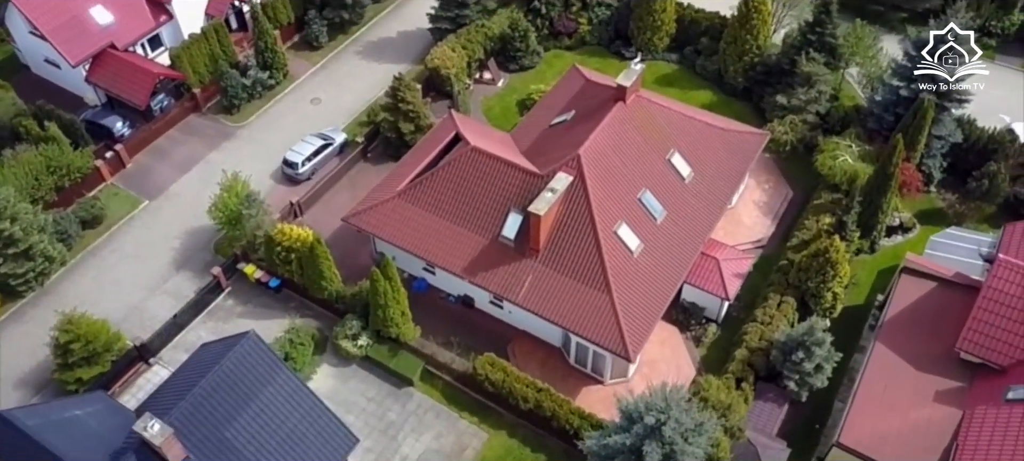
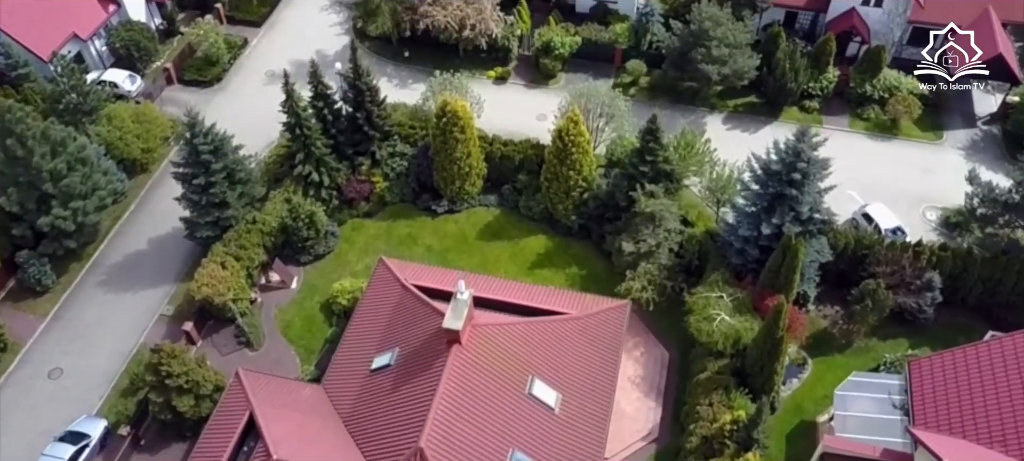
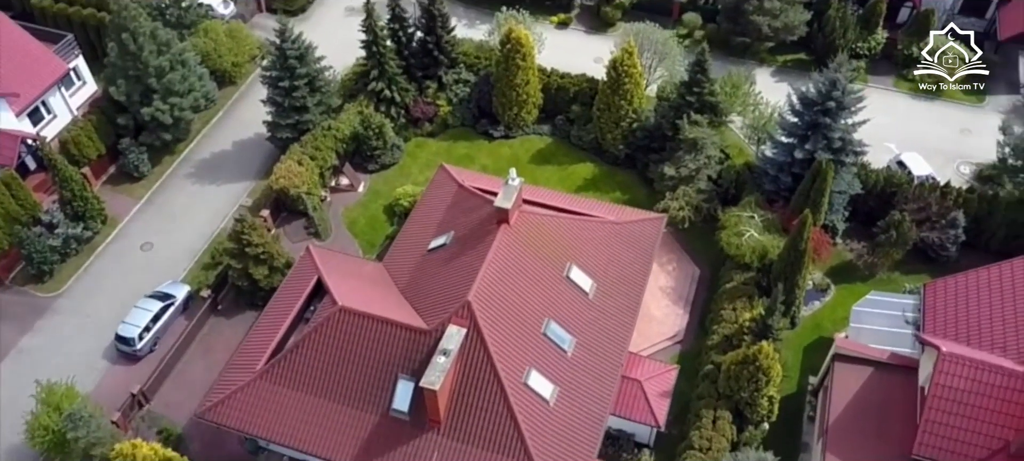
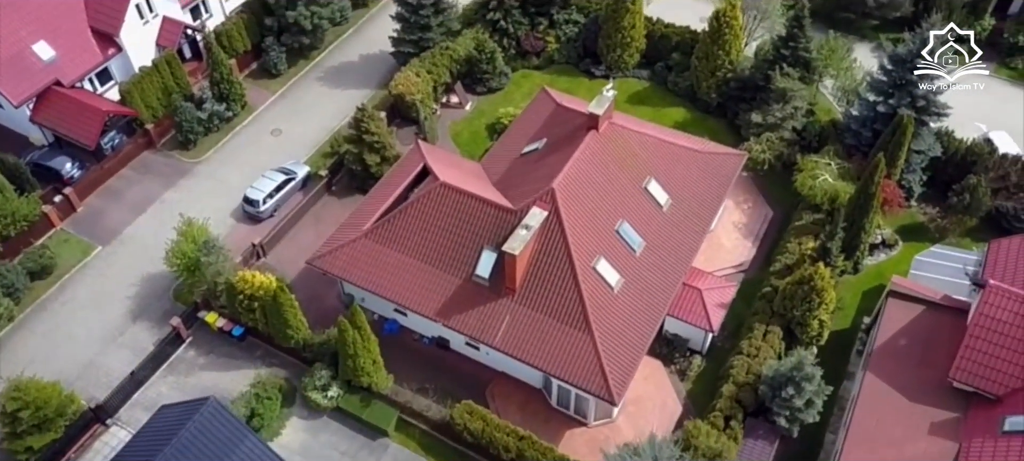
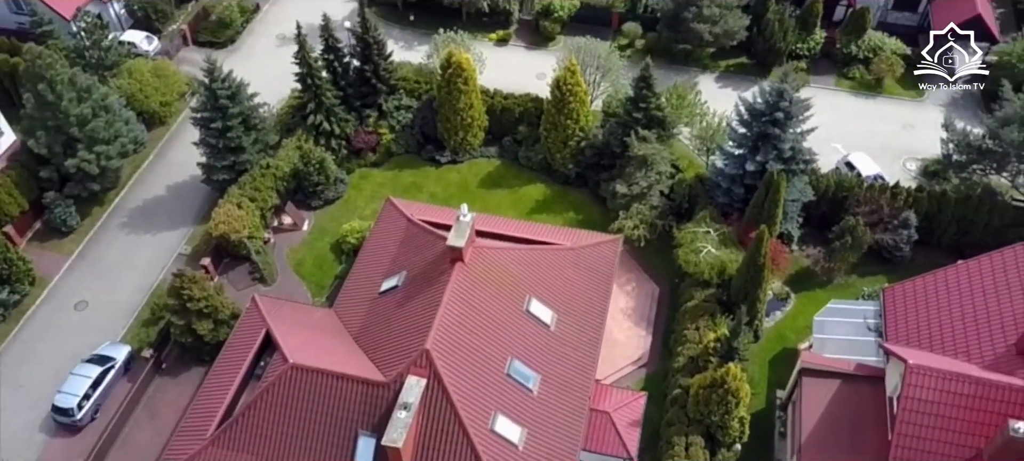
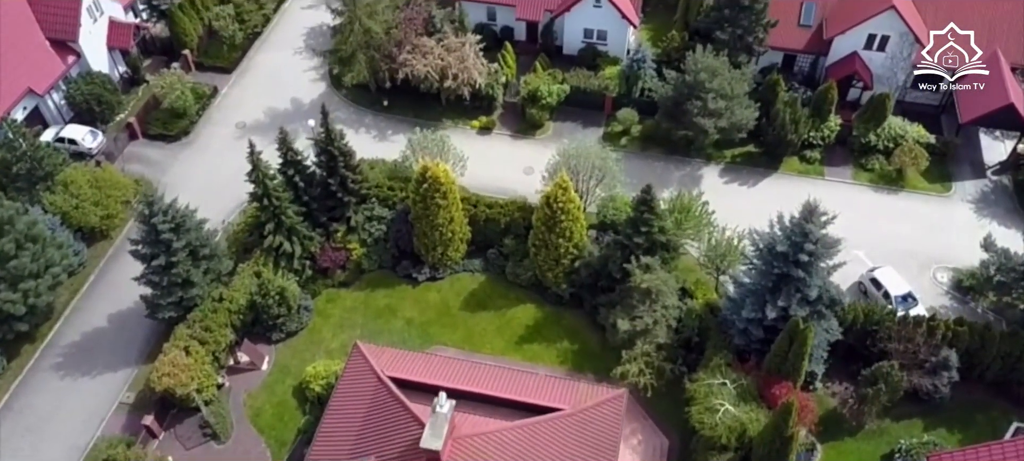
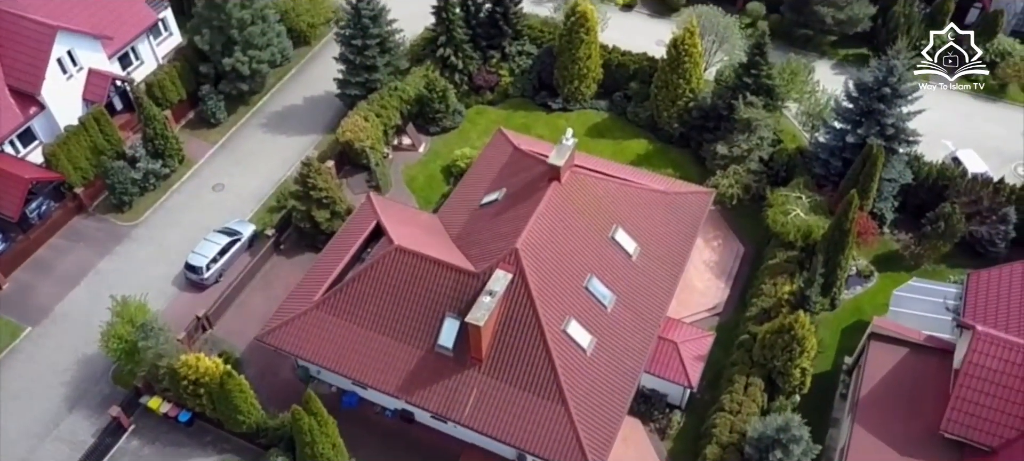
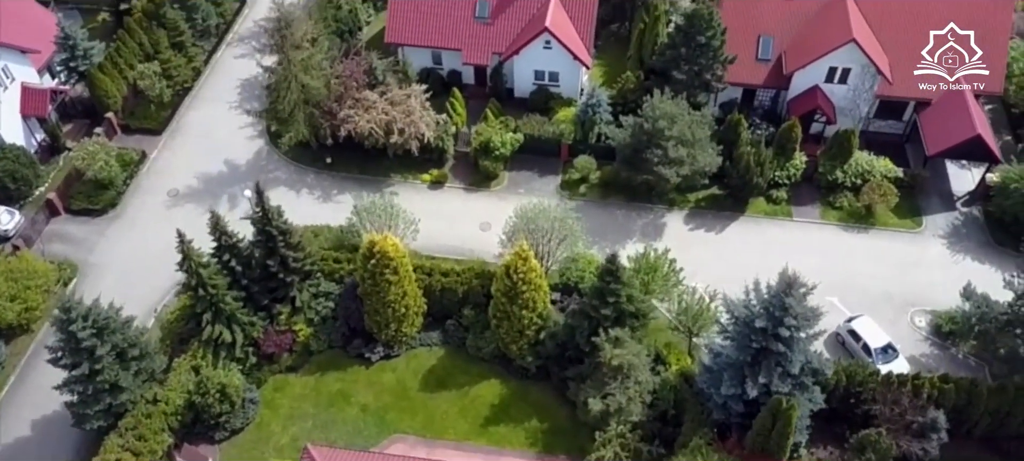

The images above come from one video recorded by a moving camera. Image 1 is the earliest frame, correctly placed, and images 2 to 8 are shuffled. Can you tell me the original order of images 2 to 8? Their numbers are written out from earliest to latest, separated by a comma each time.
4, 7, 3, 5, 2, 6, 8
